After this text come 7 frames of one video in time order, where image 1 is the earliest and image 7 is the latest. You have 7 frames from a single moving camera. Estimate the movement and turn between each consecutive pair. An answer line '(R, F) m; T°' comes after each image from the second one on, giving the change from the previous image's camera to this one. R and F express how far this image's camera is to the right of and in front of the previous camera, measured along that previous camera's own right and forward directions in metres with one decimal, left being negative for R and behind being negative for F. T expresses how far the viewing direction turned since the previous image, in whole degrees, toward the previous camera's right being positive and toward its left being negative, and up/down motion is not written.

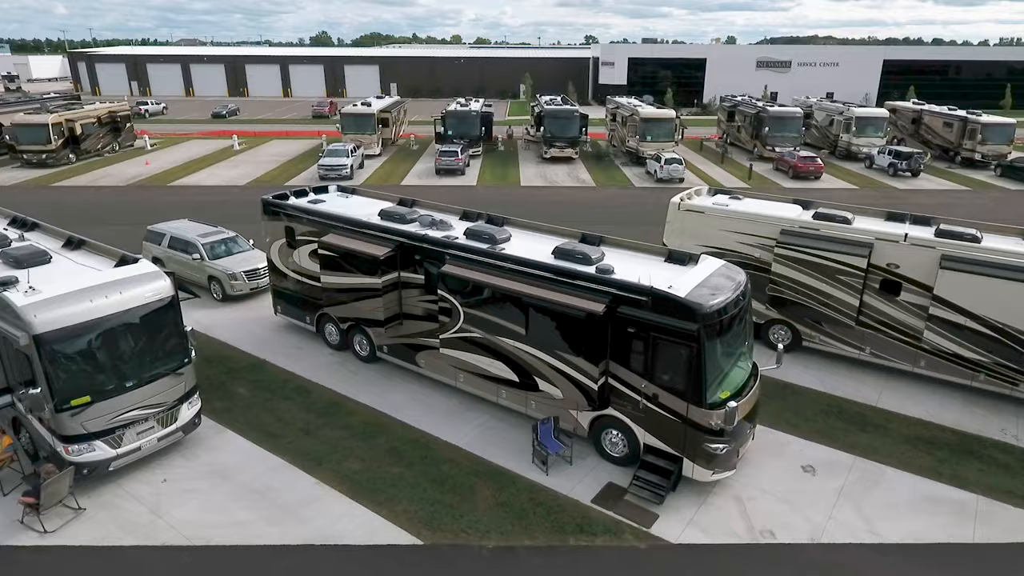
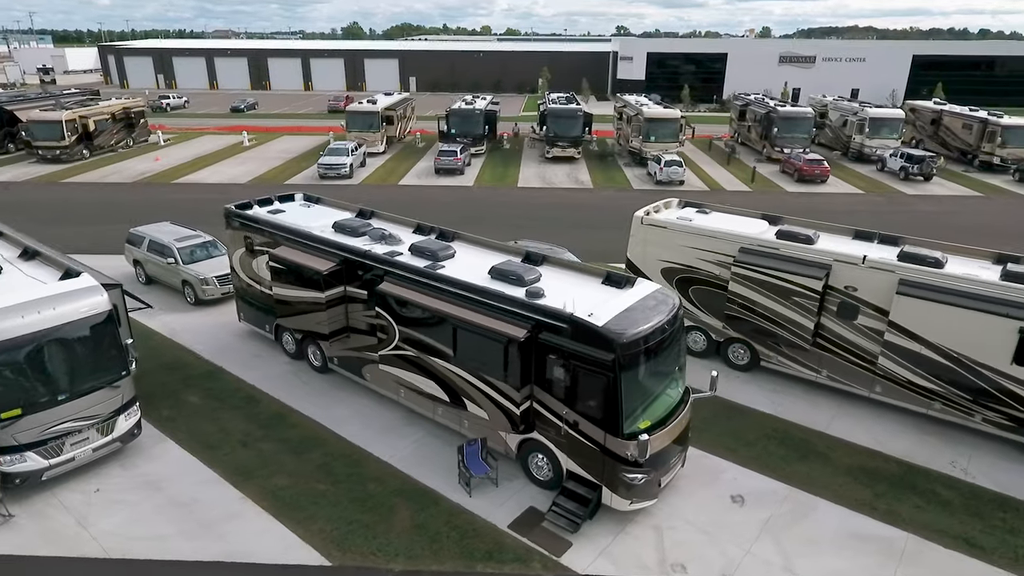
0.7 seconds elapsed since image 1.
(+1.4, +0.1) m; -2°
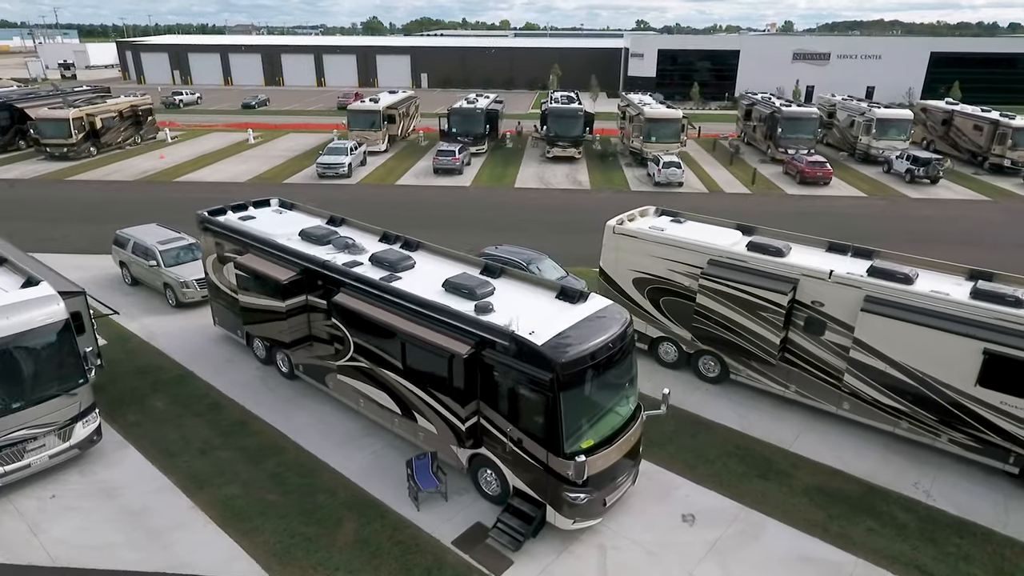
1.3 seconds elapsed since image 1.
(+1.0, +0.1) m; -2°
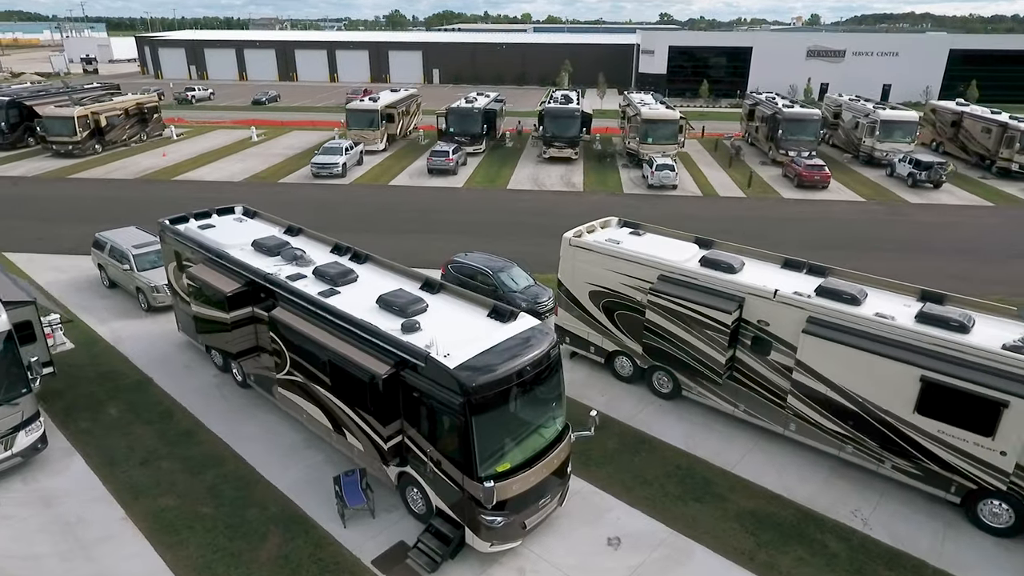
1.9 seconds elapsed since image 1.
(+1.3, +0.1) m; -2°
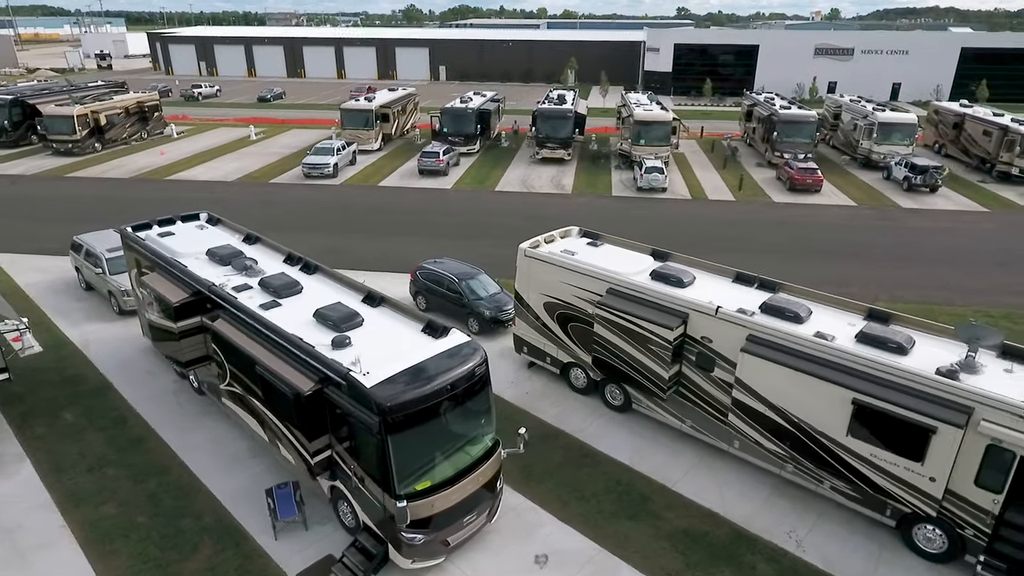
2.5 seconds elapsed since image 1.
(+1.2, 0.0) m; -1°
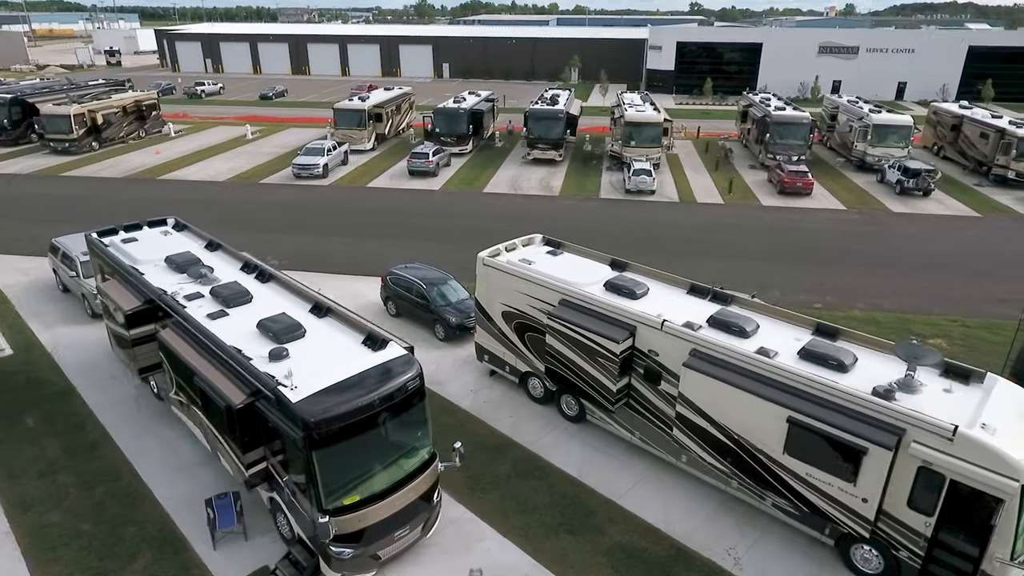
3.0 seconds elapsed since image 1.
(+1.1, 0.0) m; -1°
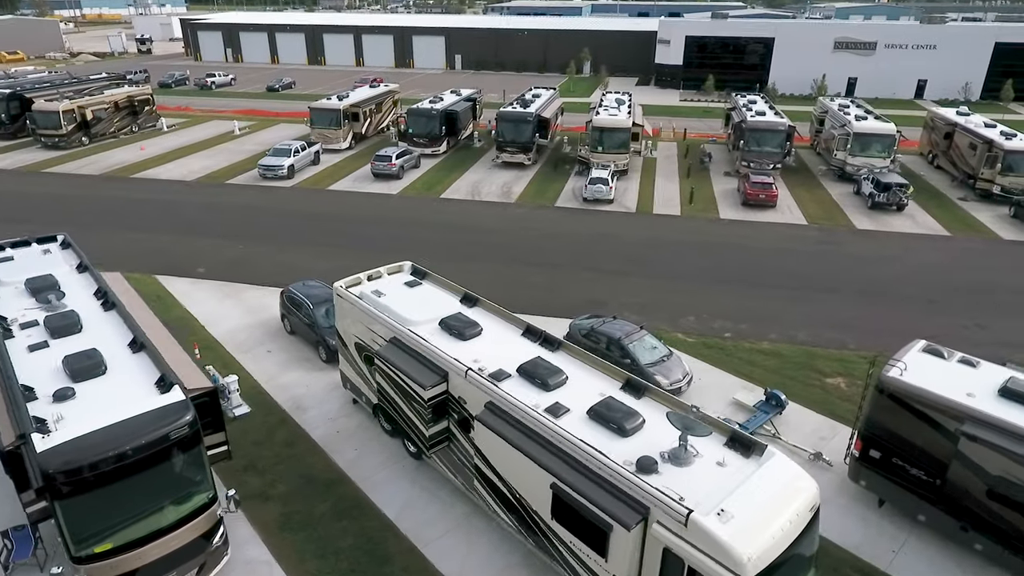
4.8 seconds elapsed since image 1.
(+3.6, +0.3) m; -3°
